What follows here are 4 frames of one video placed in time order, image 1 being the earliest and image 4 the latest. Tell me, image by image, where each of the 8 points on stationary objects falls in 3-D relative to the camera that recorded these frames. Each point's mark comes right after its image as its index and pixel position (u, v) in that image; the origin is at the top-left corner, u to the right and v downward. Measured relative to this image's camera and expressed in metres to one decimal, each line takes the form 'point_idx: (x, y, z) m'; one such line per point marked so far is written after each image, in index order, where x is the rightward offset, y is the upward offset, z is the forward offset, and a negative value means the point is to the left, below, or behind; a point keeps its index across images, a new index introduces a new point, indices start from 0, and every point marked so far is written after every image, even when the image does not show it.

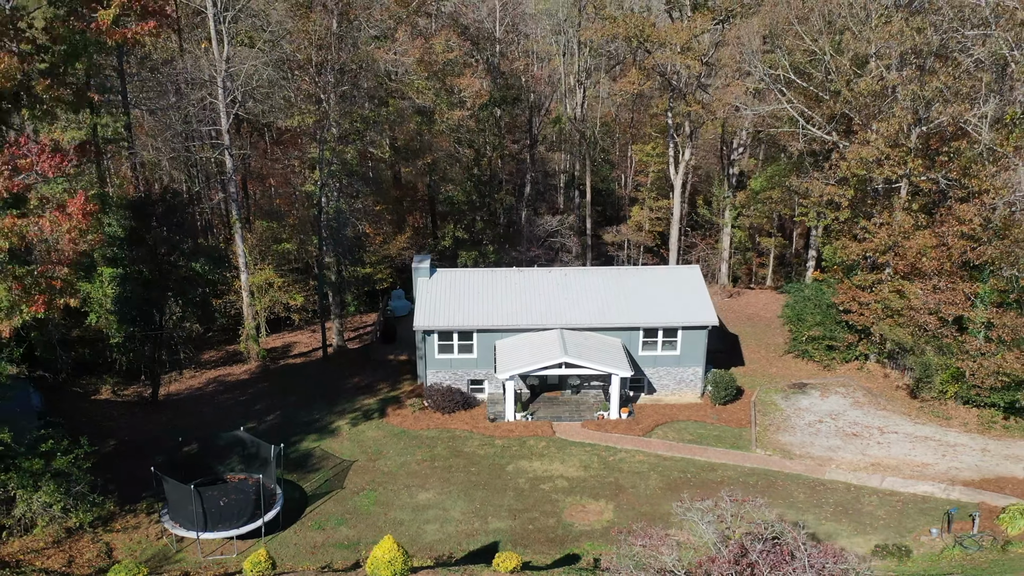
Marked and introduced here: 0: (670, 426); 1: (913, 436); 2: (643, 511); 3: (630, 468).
0: (+3.5, -3.2, +18.5) m
1: (+8.3, -3.2, +17.5) m
2: (+2.4, -4.0, +15.1) m
3: (+2.4, -3.6, +16.8) m
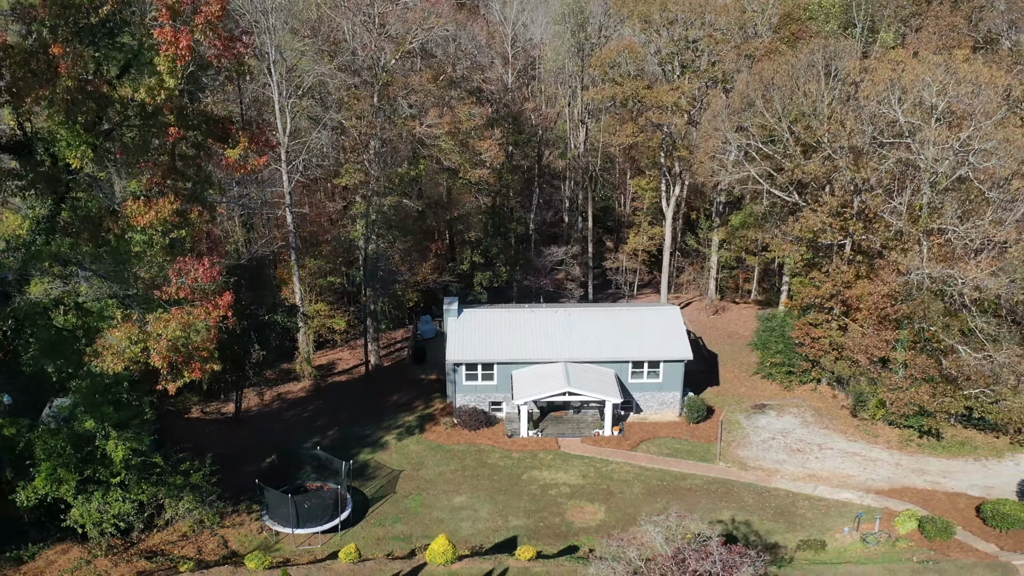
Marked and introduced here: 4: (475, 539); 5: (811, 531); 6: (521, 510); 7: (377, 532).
0: (+3.9, -4.4, +23.0) m
1: (+8.7, -4.4, +22.0) m
2: (+2.8, -5.3, +19.7) m
3: (+2.7, -4.8, +21.3) m
4: (-0.8, -5.5, +18.5) m
5: (+6.6, -5.3, +18.4) m
6: (+0.3, -5.3, +19.9) m
7: (-3.0, -5.5, +18.8) m
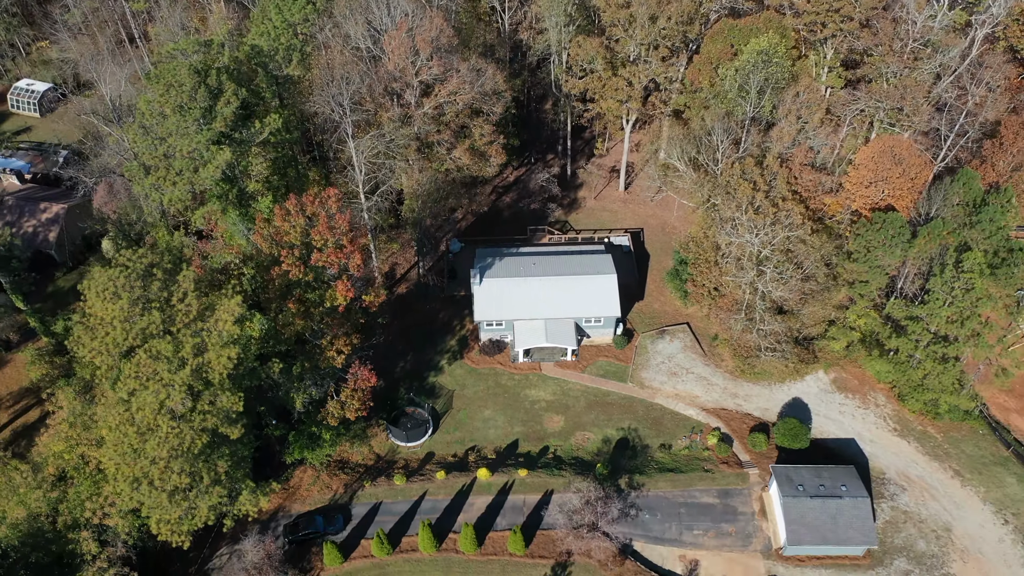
0: (+4.0, -3.7, +40.1) m
1: (+8.8, -4.1, +39.2) m
2: (+2.9, -6.0, +37.5) m
3: (+2.9, -4.9, +38.8) m
4: (-0.6, -6.8, +36.6) m
5: (+6.8, -6.5, +36.5) m
6: (+0.4, -5.9, +37.7) m
7: (-2.9, -6.6, +36.8) m
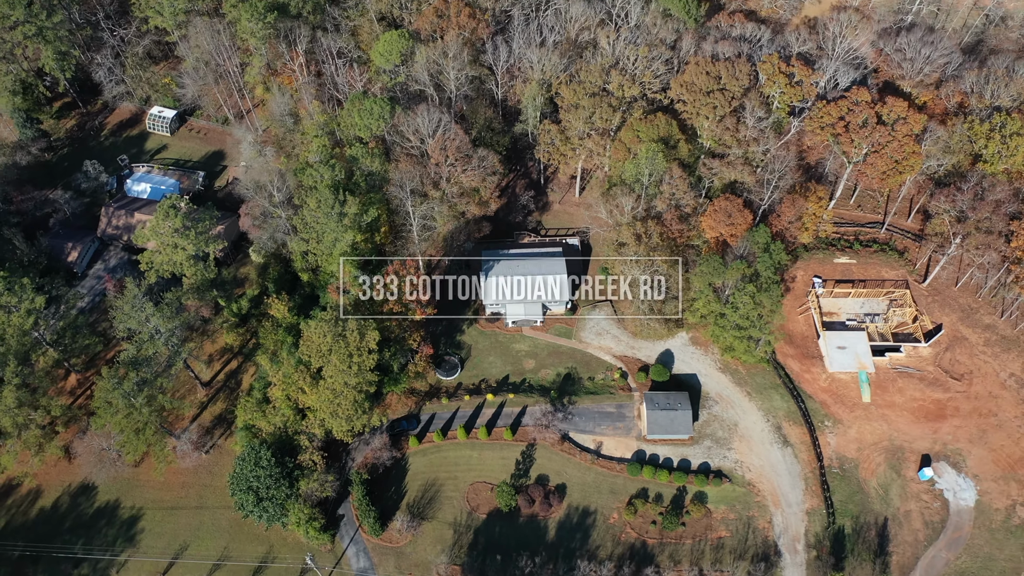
0: (+3.4, -3.3, +67.9) m
1: (+8.2, -3.7, +67.1) m
2: (+2.4, -6.0, +65.8) m
3: (+2.3, -4.7, +66.8) m
4: (-1.2, -6.9, +64.9) m
5: (+6.2, -6.6, +64.9) m
6: (-0.1, -5.9, +65.9) m
7: (-3.4, -6.7, +65.1) m
